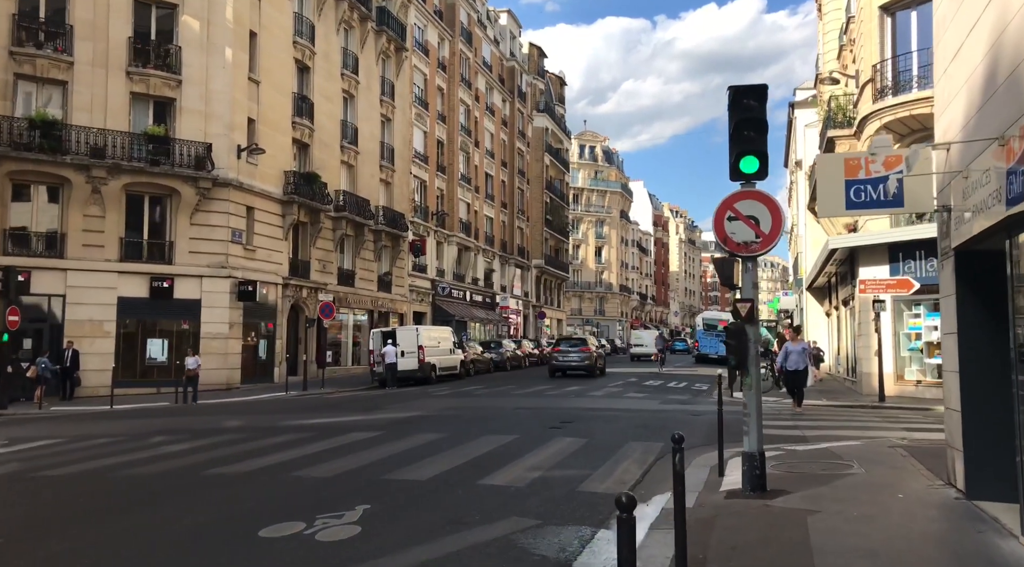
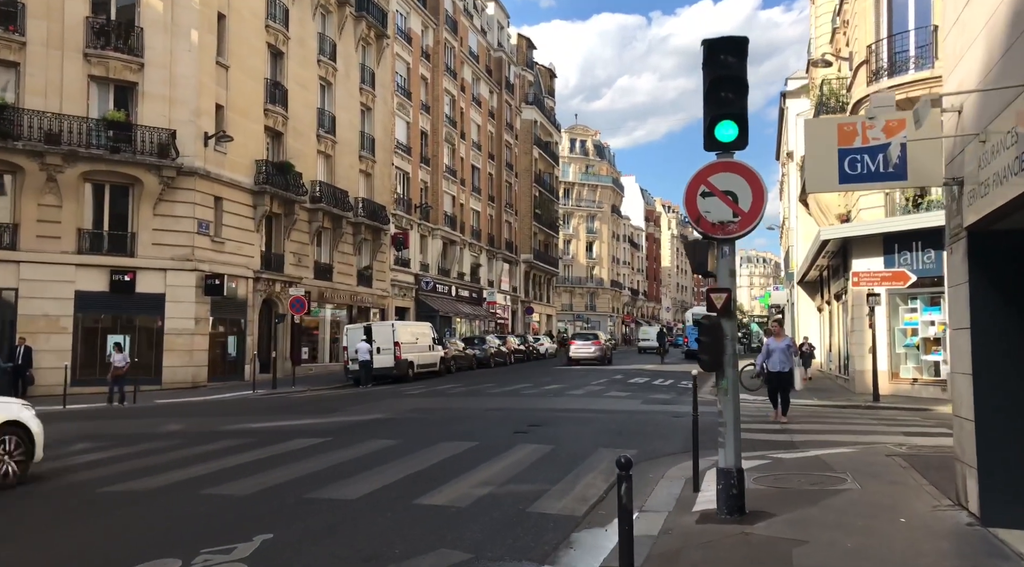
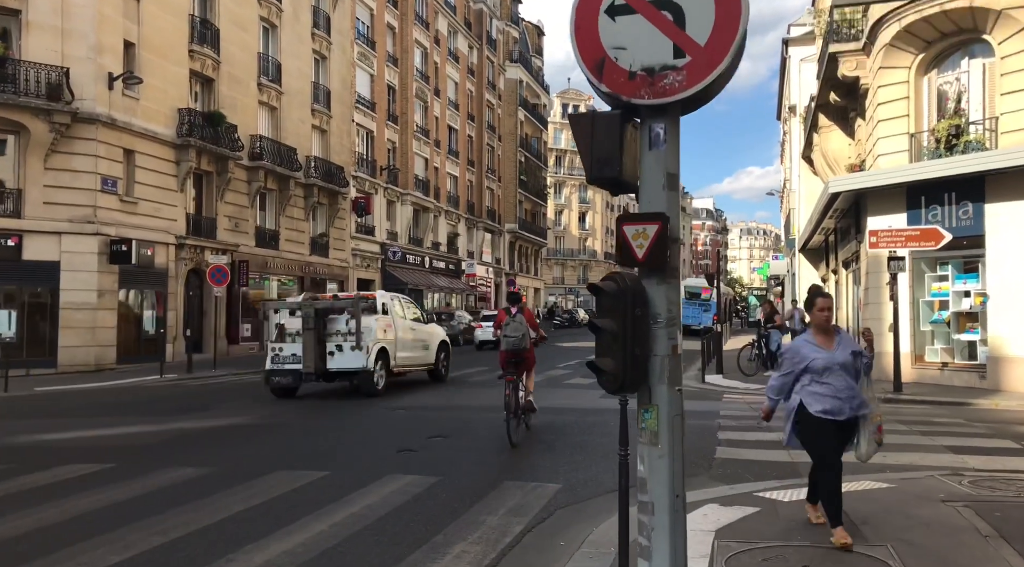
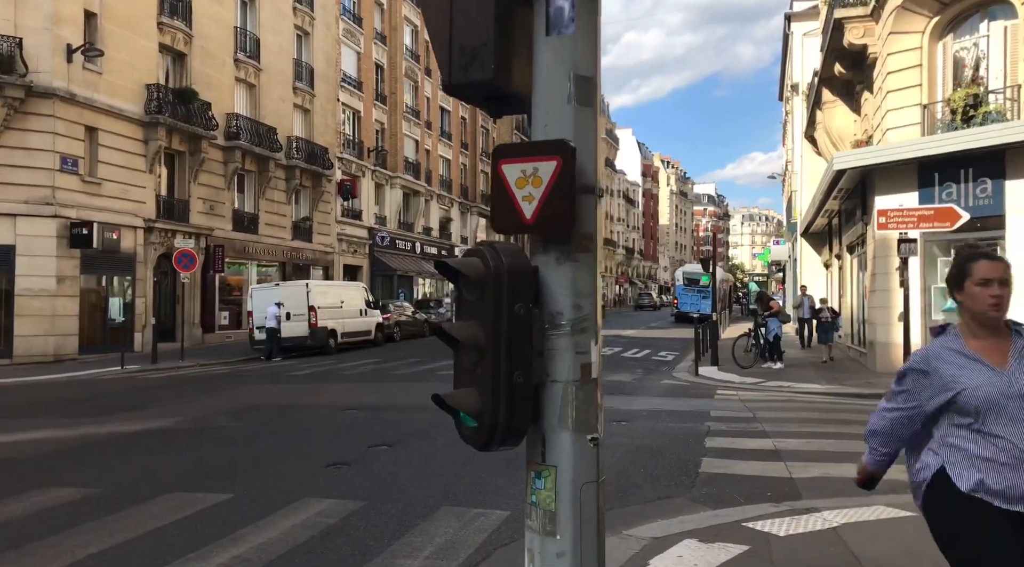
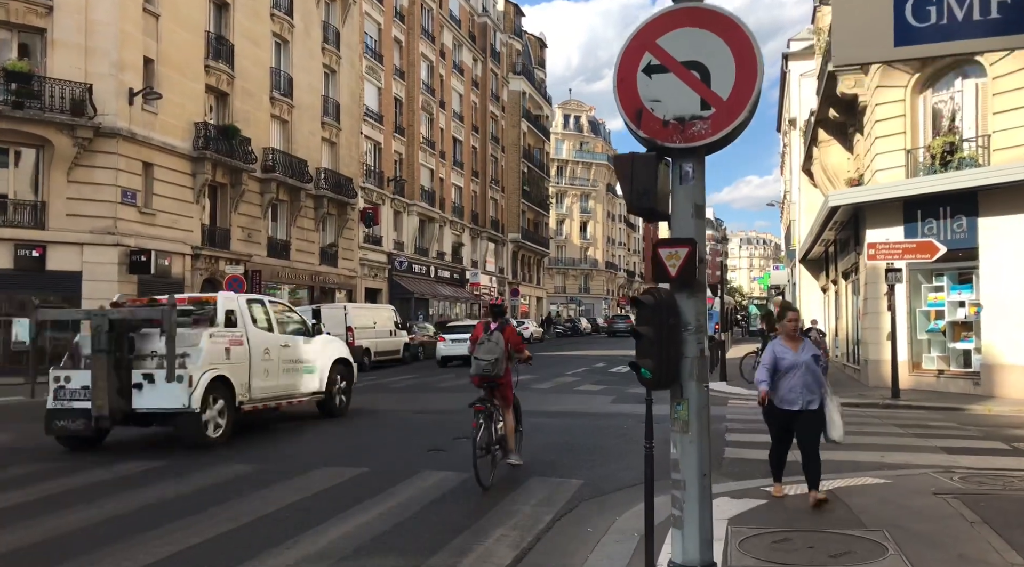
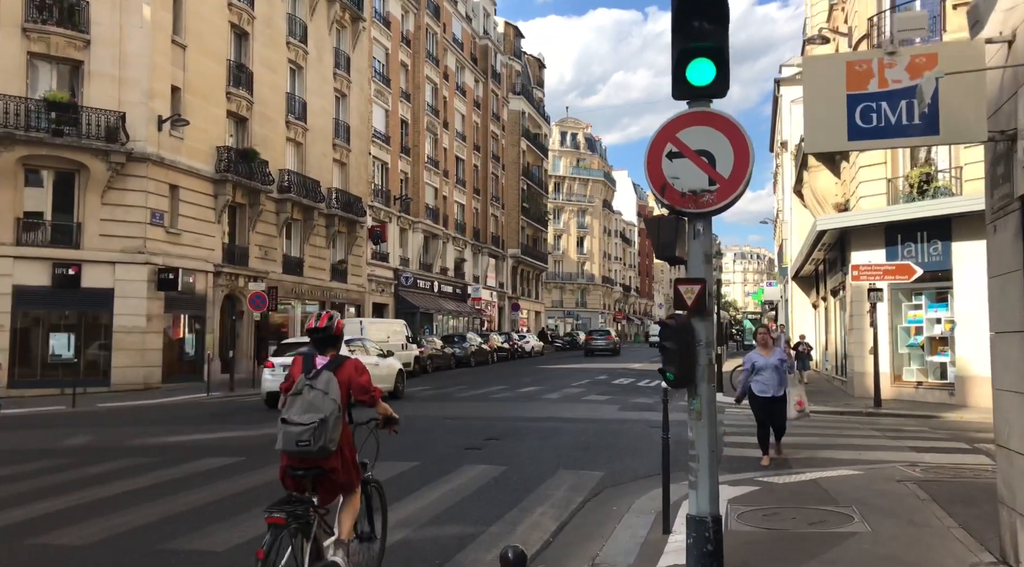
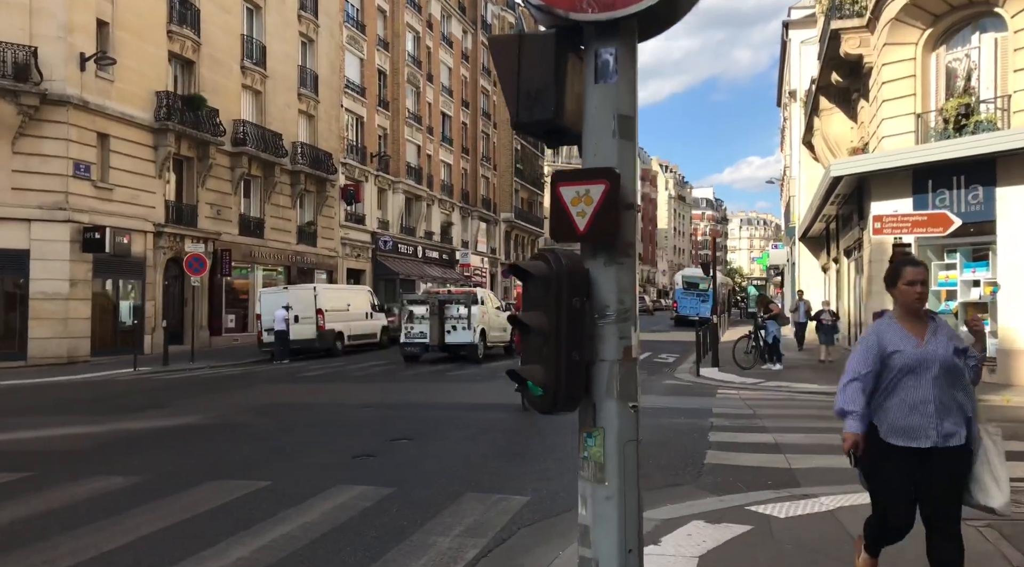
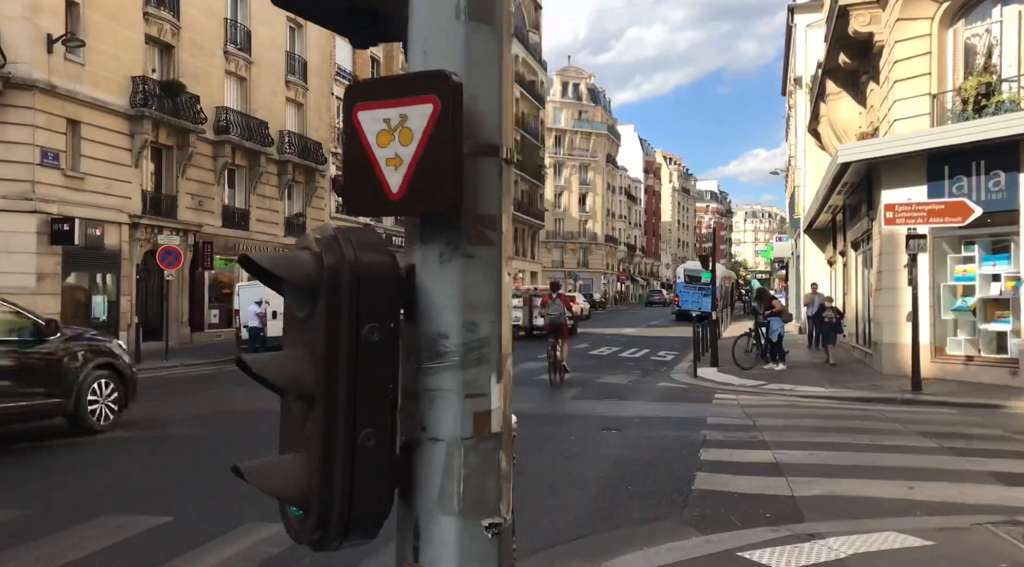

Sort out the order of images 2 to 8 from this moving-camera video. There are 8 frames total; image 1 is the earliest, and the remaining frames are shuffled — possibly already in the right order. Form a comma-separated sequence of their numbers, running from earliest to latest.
2, 6, 5, 3, 7, 4, 8
